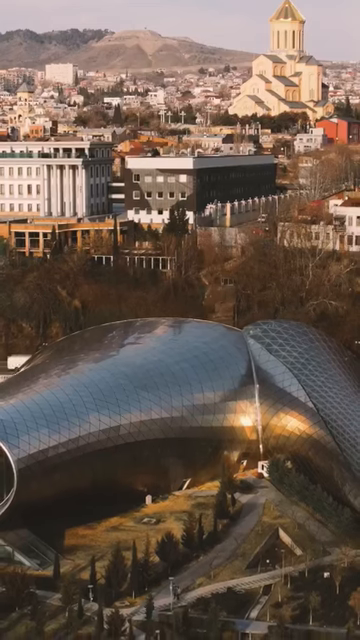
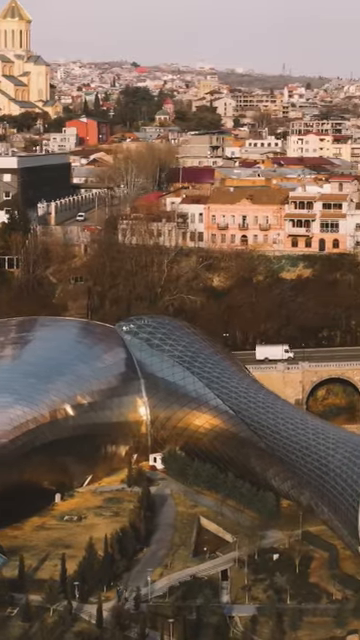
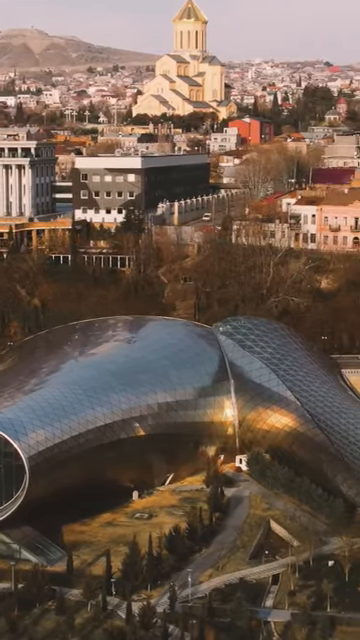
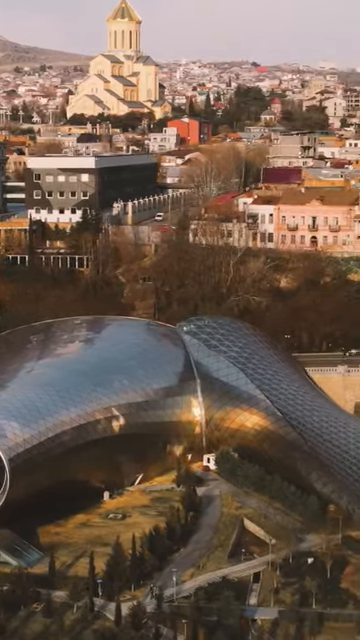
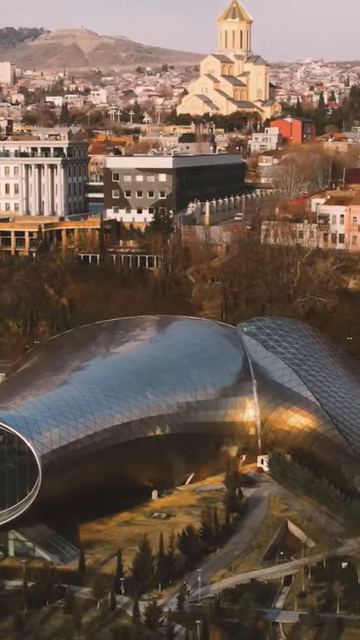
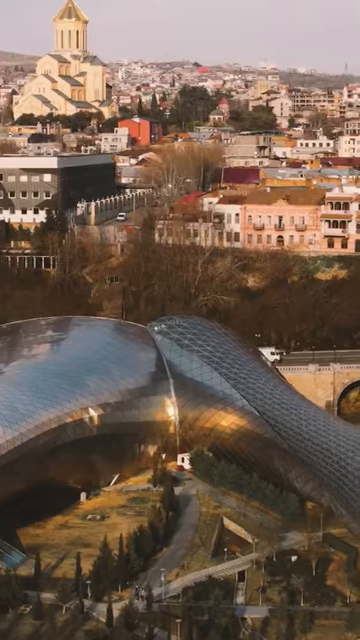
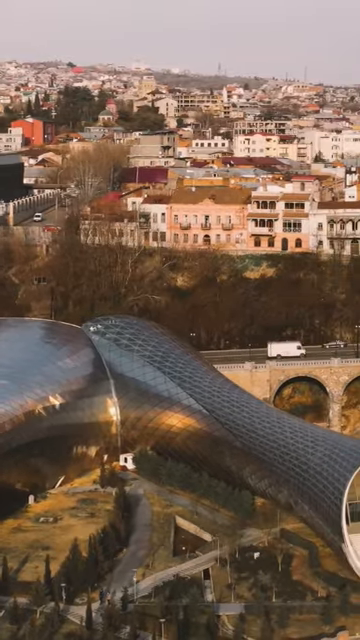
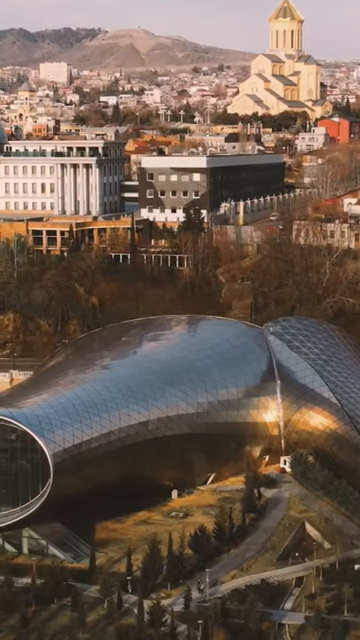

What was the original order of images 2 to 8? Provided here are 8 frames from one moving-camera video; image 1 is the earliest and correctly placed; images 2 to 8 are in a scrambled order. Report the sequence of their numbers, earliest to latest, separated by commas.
8, 5, 3, 4, 6, 2, 7
